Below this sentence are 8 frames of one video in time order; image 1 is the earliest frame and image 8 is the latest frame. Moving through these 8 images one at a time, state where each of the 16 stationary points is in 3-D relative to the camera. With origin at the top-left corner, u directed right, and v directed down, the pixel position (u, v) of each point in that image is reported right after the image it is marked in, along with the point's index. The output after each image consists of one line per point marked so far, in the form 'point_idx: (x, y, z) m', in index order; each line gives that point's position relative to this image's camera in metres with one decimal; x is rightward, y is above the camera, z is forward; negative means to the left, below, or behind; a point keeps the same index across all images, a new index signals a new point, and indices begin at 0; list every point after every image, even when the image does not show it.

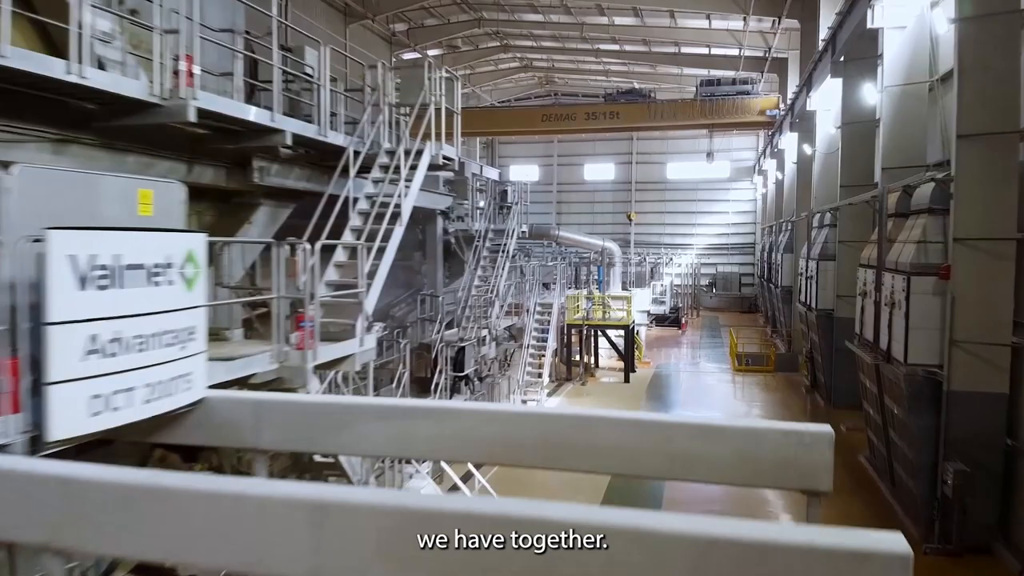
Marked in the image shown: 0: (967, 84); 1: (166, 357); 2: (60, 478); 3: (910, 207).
0: (+4.1, +1.8, +7.3) m
1: (-1.3, -0.3, +3.2) m
2: (-1.2, -0.5, +2.3) m
3: (+4.4, +0.9, +9.1) m
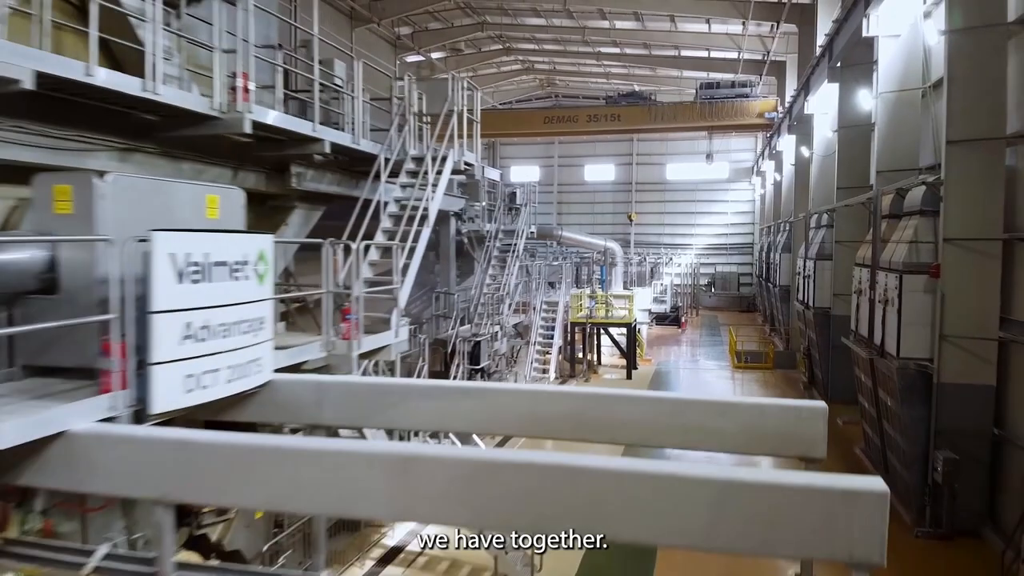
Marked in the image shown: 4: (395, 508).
0: (+4.2, +1.8, +7.7) m
1: (-1.1, -0.2, +3.6) m
2: (-1.0, -0.5, +2.7) m
3: (+4.6, +0.9, +9.6) m
4: (-0.3, -0.7, +2.5) m
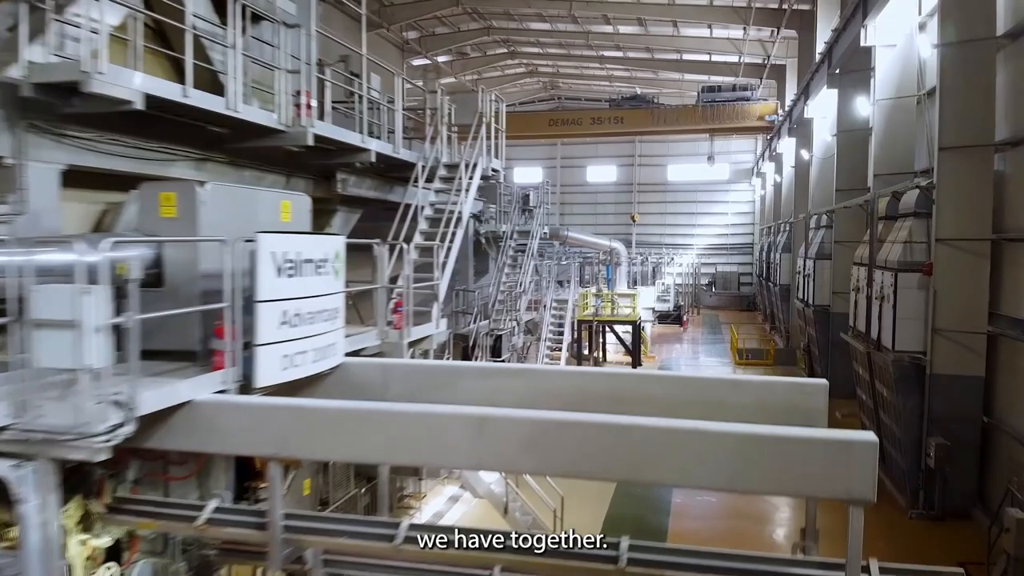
0: (+4.4, +1.9, +8.2) m
1: (-0.9, -0.2, +4.1) m
2: (-0.8, -0.5, +3.2) m
3: (+4.8, +1.0, +10.1) m
4: (-0.1, -0.6, +3.0) m
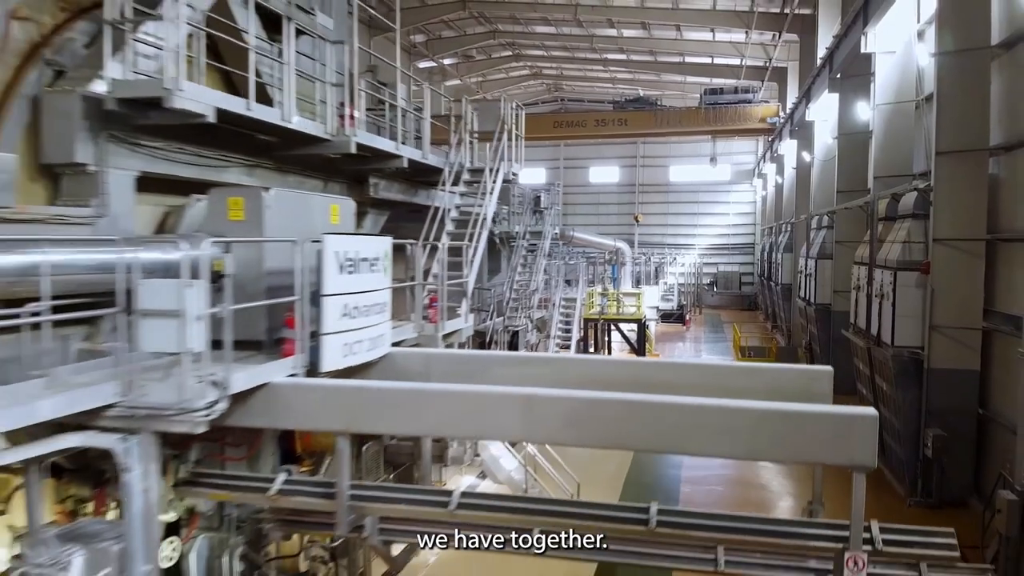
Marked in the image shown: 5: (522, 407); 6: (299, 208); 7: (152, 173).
0: (+4.6, +1.9, +8.7) m
1: (-0.8, -0.2, +4.5) m
2: (-0.6, -0.4, +3.6) m
3: (+5.0, +1.0, +10.5) m
4: (0.0, -0.6, +3.5) m
5: (0.0, -0.5, +3.5) m
6: (-1.2, +0.4, +4.5) m
7: (-2.1, +0.7, +4.7) m
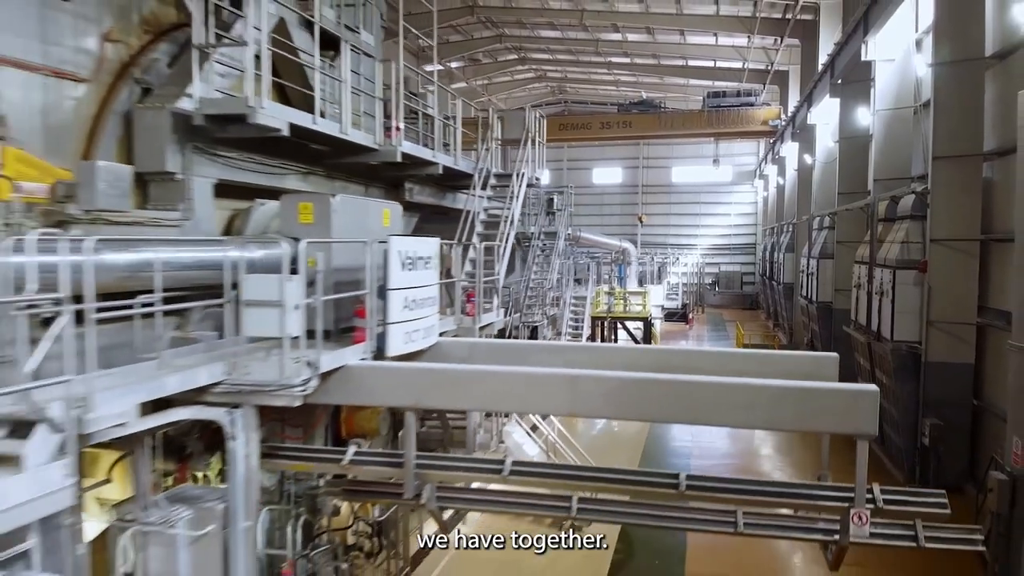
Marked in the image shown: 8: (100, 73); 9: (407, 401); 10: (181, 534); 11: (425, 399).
0: (+4.8, +1.9, +9.2) m
1: (-0.5, -0.1, +5.0) m
2: (-0.4, -0.4, +4.1) m
3: (+5.2, +1.0, +11.0) m
4: (+0.3, -0.6, +4.0) m
5: (+0.3, -0.5, +4.0) m
6: (-0.9, +0.5, +5.0) m
7: (-1.8, +0.7, +5.2) m
8: (-2.4, +1.3, +4.7) m
9: (-0.5, -0.6, +4.2) m
10: (-1.5, -1.1, +3.8) m
11: (-0.4, -0.6, +4.1) m
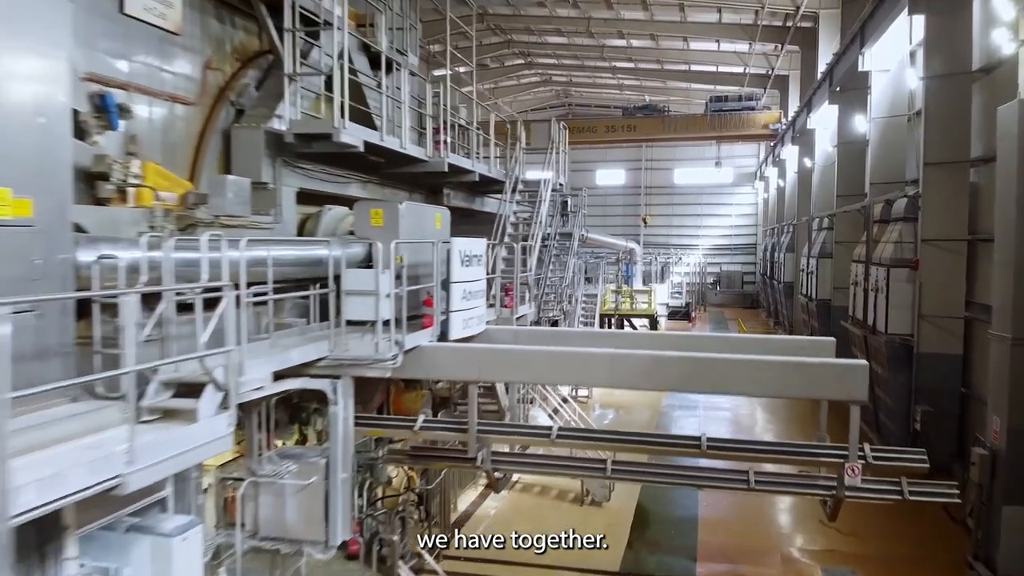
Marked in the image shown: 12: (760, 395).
0: (+5.1, +2.0, +10.0) m
1: (-0.2, -0.1, +5.8) m
2: (-0.1, -0.4, +4.9) m
3: (+5.5, +1.1, +11.8) m
4: (+0.6, -0.5, +4.7) m
5: (+0.6, -0.4, +4.7) m
6: (-0.6, +0.5, +5.8) m
7: (-1.5, +0.7, +6.0) m
8: (-2.1, +1.3, +5.5) m
9: (-0.2, -0.5, +5.0) m
10: (-1.2, -1.1, +4.6) m
11: (-0.1, -0.5, +4.9) m
12: (+1.4, -0.6, +4.6) m
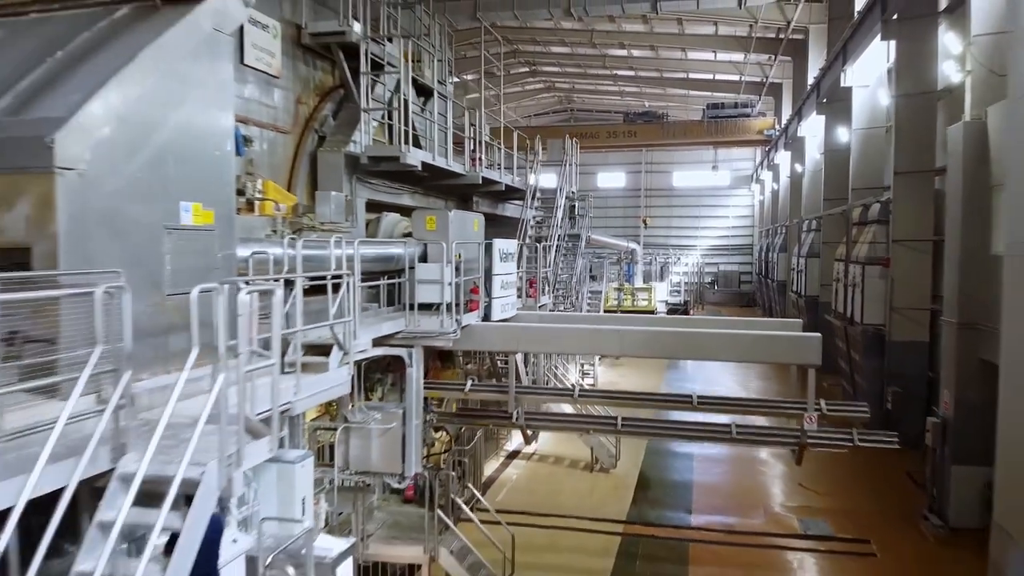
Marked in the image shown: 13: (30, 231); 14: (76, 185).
0: (+5.3, +2.0, +11.3) m
1: (0.0, 0.0, +7.1) m
2: (+0.1, -0.3, +6.2) m
3: (+5.7, +1.1, +13.2) m
4: (+0.8, -0.5, +6.1) m
5: (+0.8, -0.4, +6.1) m
6: (-0.4, +0.6, +7.1) m
7: (-1.3, +0.8, +7.3) m
8: (-1.8, +1.4, +6.9) m
9: (0.0, -0.5, +6.3) m
10: (-1.0, -1.0, +5.9) m
11: (+0.1, -0.4, +6.3) m
12: (+1.7, -0.5, +6.0) m
13: (-2.2, +0.3, +3.7) m
14: (-2.0, +0.5, +3.8) m
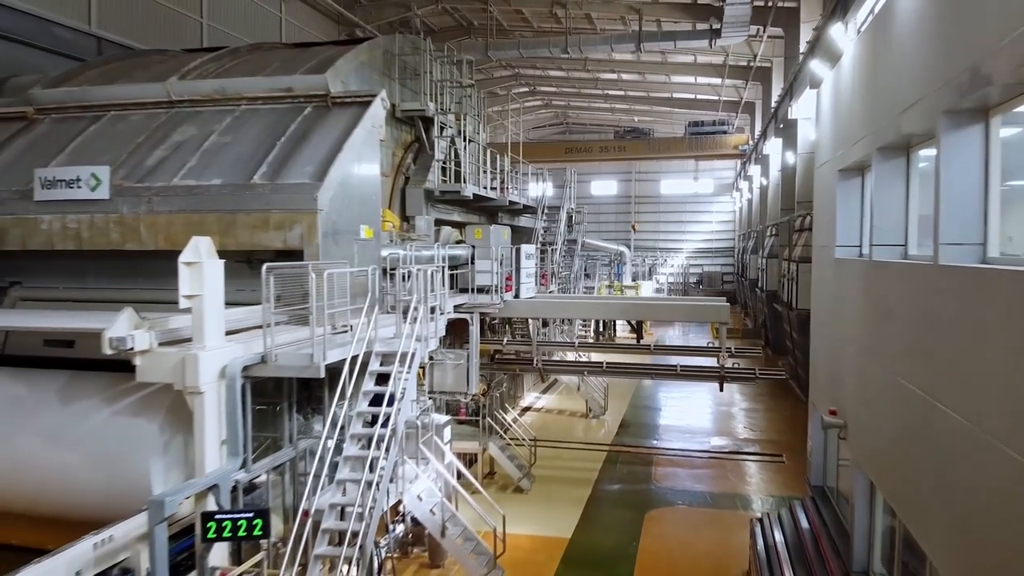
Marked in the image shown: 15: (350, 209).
0: (+5.6, +2.2, +14.9) m
1: (+0.3, +0.1, +10.7) m
2: (+0.4, -0.1, +9.8) m
3: (+5.9, +1.3, +16.8) m
4: (+1.1, -0.3, +9.7) m
5: (+1.1, -0.2, +9.7) m
6: (-0.1, +0.7, +10.7) m
7: (-1.0, +0.9, +10.9) m
8: (-1.5, +1.5, +10.4) m
9: (+0.3, -0.3, +9.9) m
10: (-0.7, -0.9, +9.4) m
11: (+0.4, -0.3, +9.8) m
12: (+2.0, -0.4, +9.6) m
13: (-1.9, +0.4, +7.3) m
14: (-1.7, +0.6, +7.3) m
15: (-1.6, +0.8, +7.8) m
